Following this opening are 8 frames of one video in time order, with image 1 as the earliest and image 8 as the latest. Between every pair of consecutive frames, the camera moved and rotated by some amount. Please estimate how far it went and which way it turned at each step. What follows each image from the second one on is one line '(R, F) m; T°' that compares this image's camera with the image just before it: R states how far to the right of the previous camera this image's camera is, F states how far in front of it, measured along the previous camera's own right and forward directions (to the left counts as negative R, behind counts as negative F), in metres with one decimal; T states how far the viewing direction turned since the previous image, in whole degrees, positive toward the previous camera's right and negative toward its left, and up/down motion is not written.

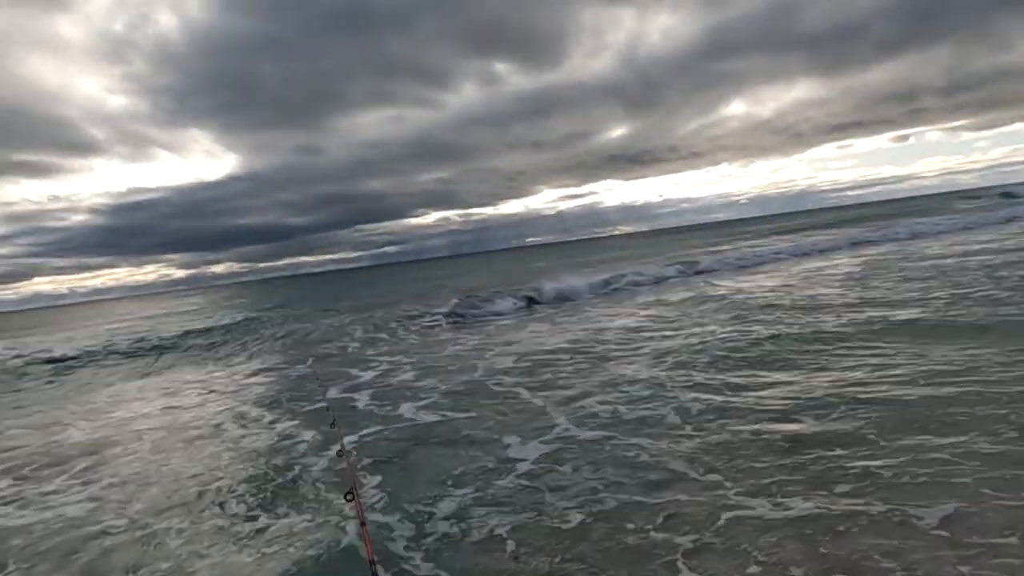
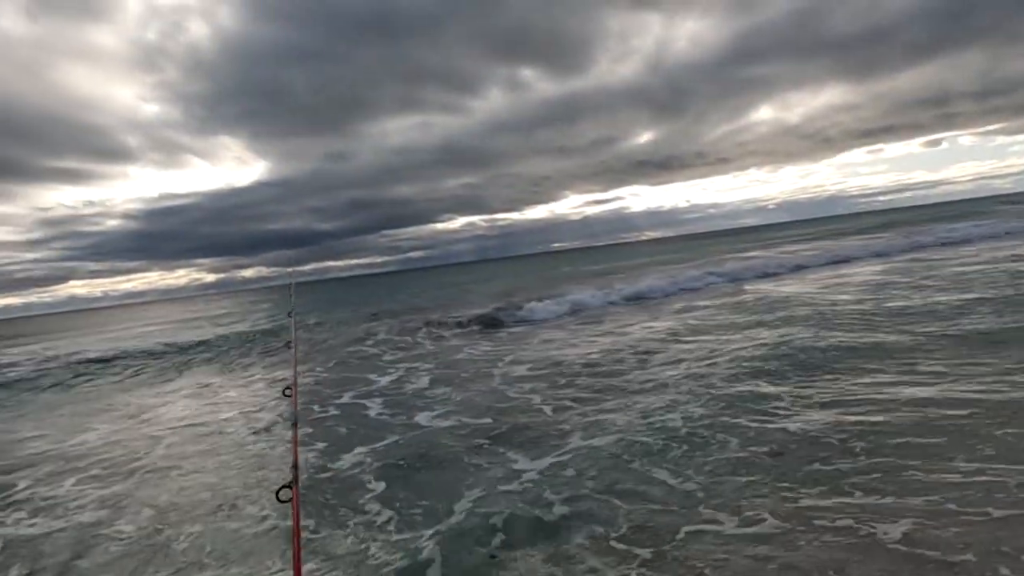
(+0.2, +0.3) m; -2°
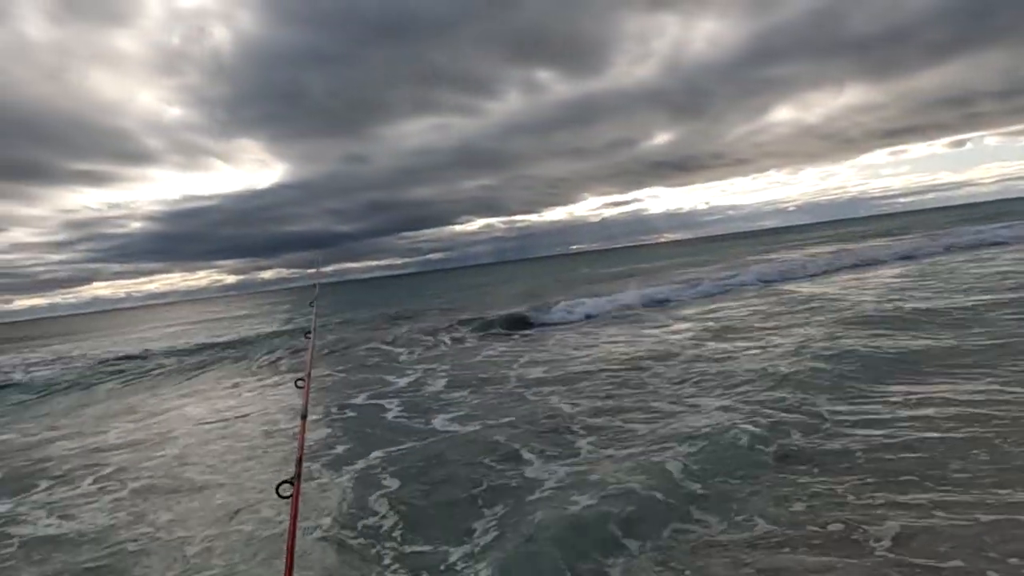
(-0.1, +0.7) m; -2°
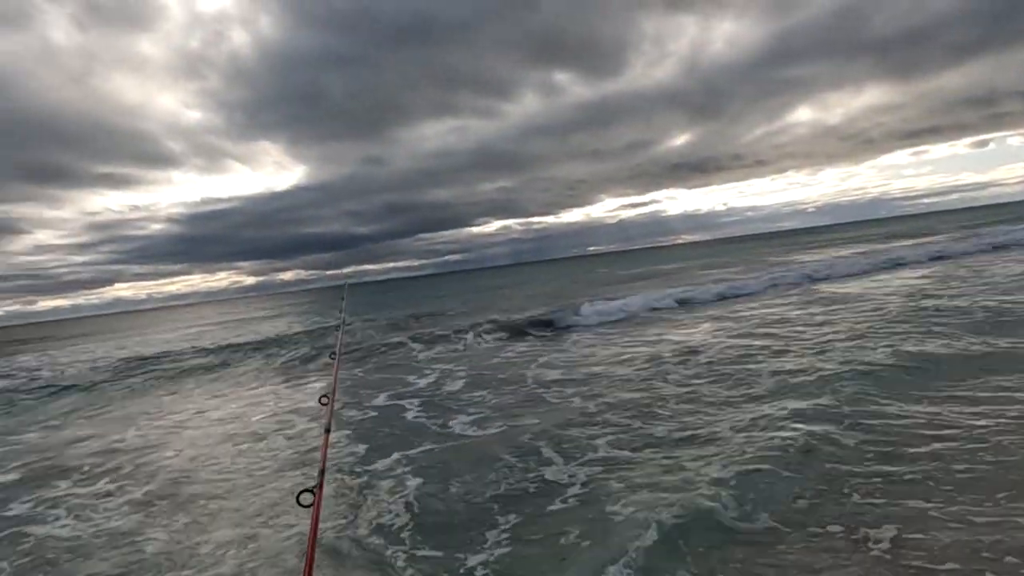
(0.0, +0.4) m; -2°
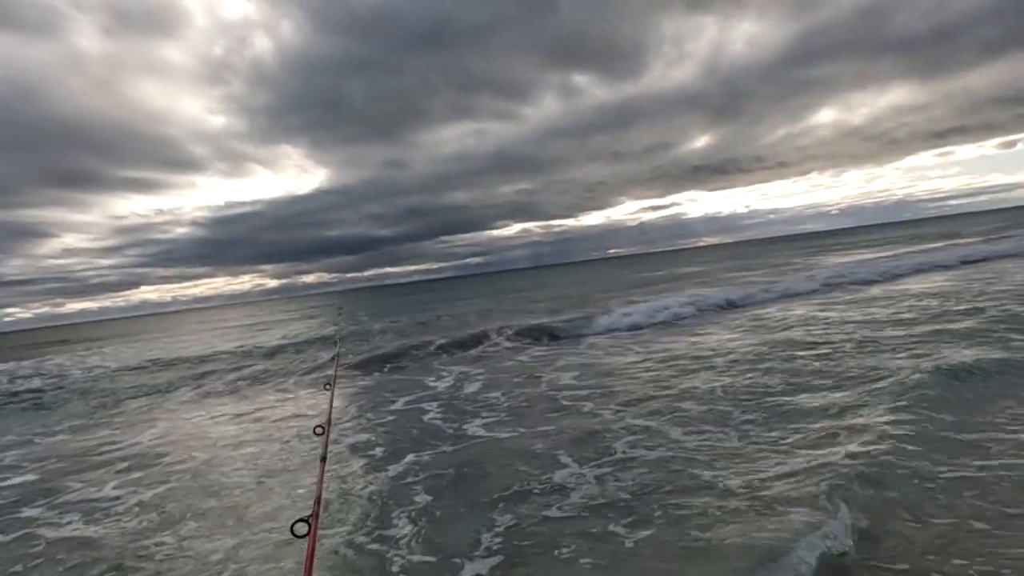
(0.0, +0.5) m; -2°
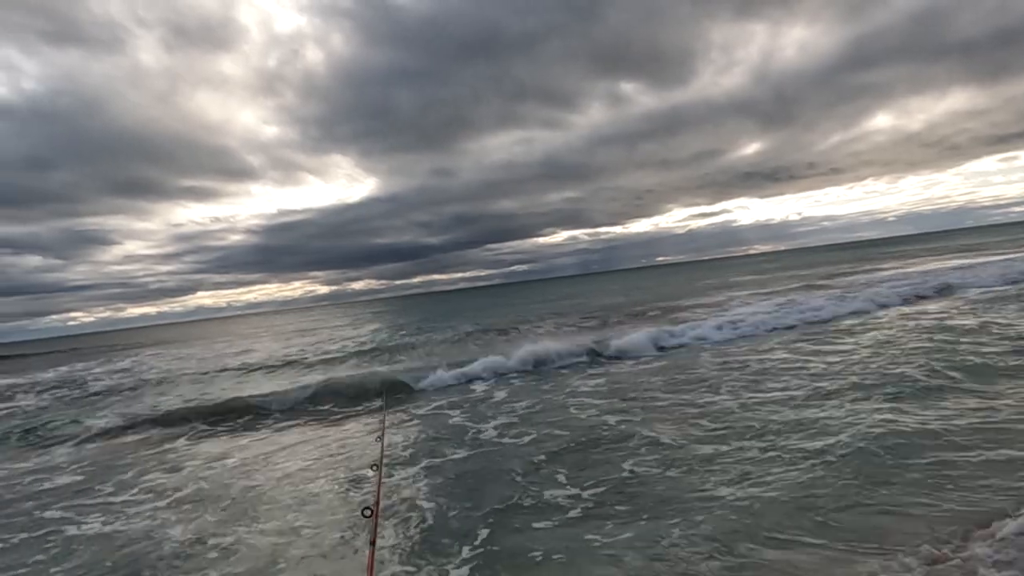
(-0.1, +1.3) m; -5°
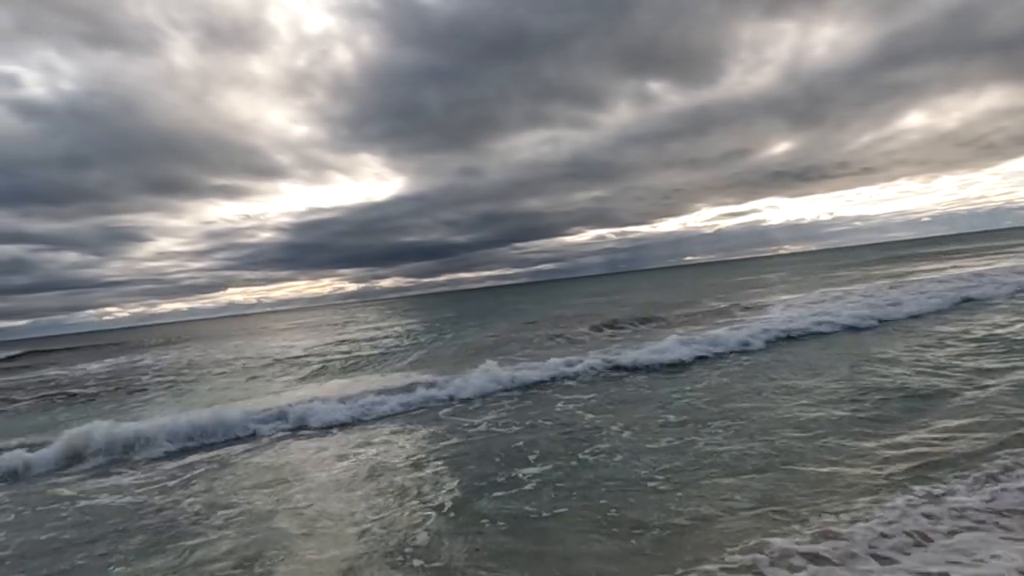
(0.0, +0.6) m; -3°
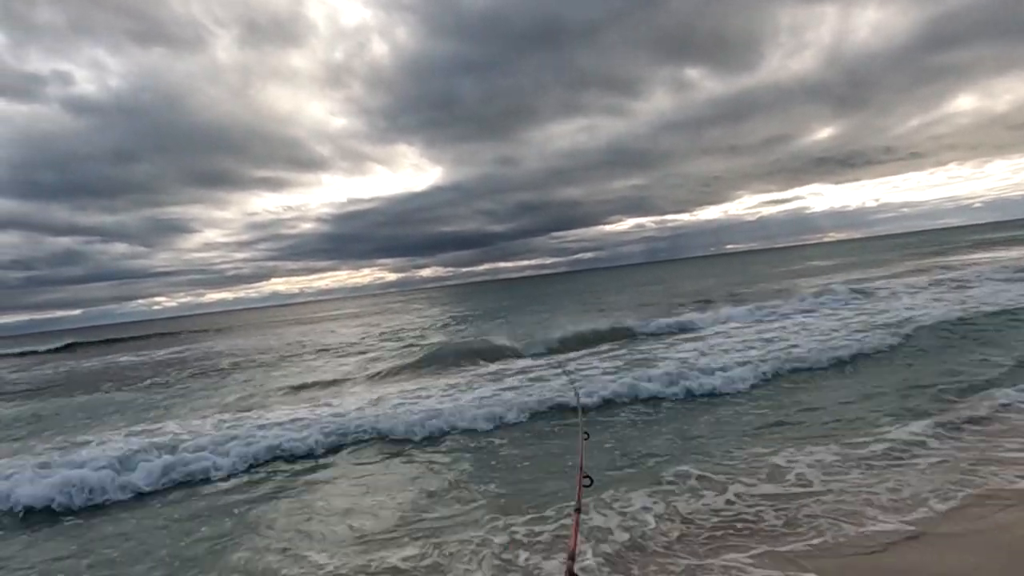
(-0.2, +0.9) m; -4°
